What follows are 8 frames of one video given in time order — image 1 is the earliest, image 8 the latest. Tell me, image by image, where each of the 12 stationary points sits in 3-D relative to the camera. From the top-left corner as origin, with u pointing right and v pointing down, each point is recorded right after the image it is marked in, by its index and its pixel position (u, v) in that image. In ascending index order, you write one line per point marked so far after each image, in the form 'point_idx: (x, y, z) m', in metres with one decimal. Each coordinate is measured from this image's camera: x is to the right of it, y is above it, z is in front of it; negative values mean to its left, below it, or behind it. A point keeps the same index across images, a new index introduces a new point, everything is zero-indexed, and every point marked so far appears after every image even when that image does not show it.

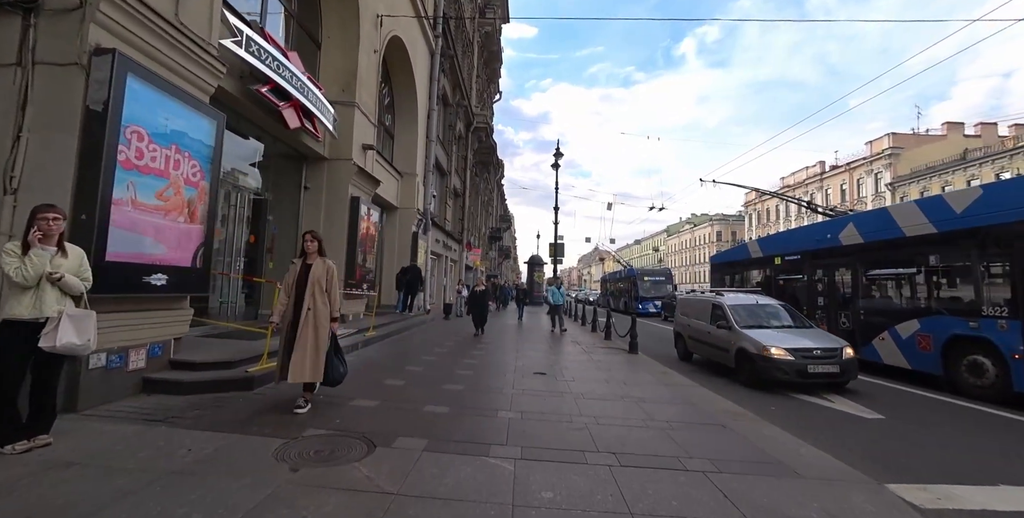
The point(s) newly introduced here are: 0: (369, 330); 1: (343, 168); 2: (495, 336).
0: (-3.4, -1.7, +10.7) m
1: (-4.1, +2.2, +11.2) m
2: (-0.6, -2.3, +13.8) m
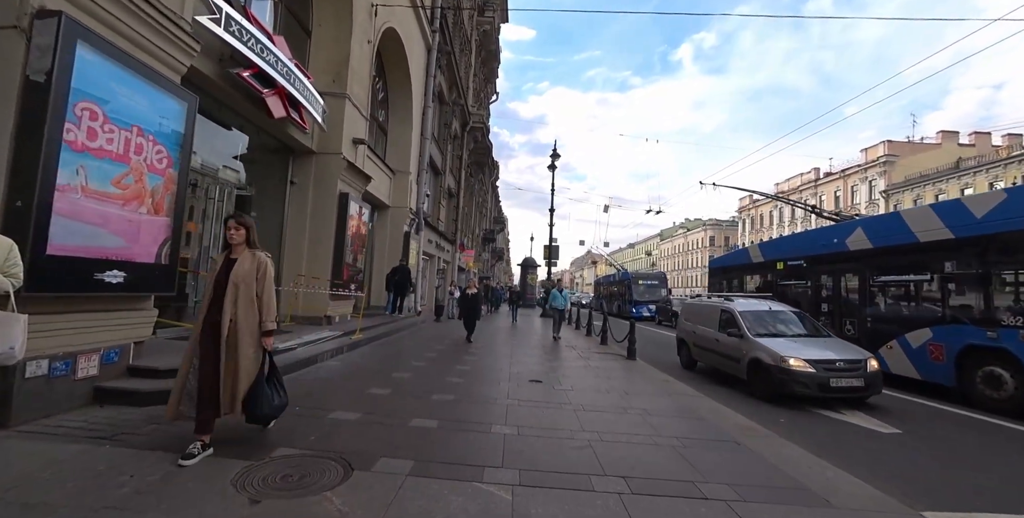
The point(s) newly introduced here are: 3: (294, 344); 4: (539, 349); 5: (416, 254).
0: (-3.5, -1.6, +10.2) m
1: (-4.2, +2.3, +10.7) m
2: (-0.7, -2.4, +13.3) m
3: (-3.7, -1.4, +7.7) m
4: (+0.7, -2.3, +11.9) m
5: (-3.9, +0.2, +18.8) m
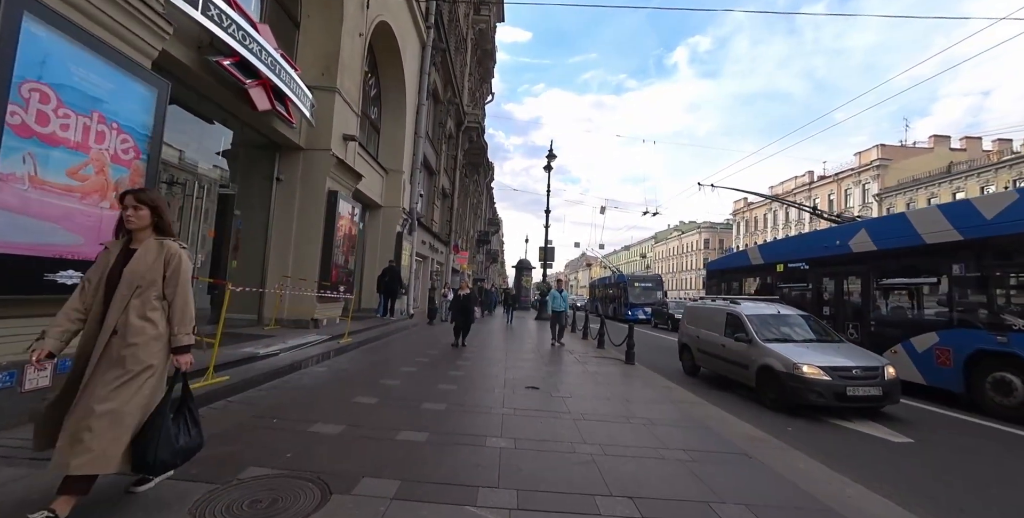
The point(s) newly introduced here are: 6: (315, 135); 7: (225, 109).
0: (-3.6, -1.7, +9.8) m
1: (-4.3, +2.2, +10.3) m
2: (-0.9, -2.4, +13.0) m
3: (-3.8, -1.4, +7.3) m
4: (+0.6, -2.4, +11.5) m
5: (-4.1, +0.1, +18.5) m
6: (-4.4, +2.8, +10.4) m
7: (-5.1, +2.7, +8.2) m
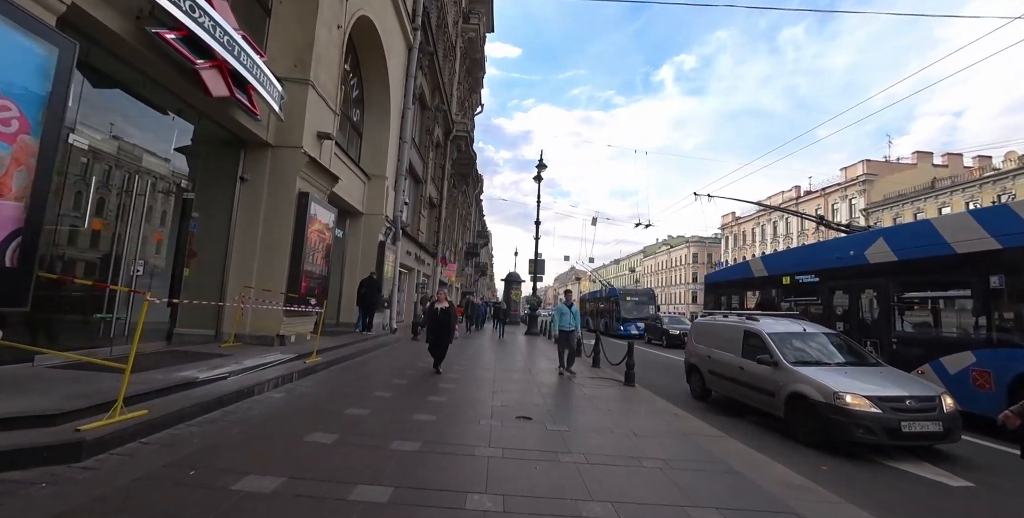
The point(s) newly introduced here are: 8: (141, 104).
0: (-3.8, -1.8, +8.8) m
1: (-4.5, +2.1, +9.3) m
2: (-1.2, -2.7, +11.9) m
3: (-3.9, -1.5, +6.3) m
4: (+0.3, -2.6, +10.5) m
5: (-4.5, -0.3, +17.4) m
6: (-4.6, +2.6, +9.4) m
7: (-5.3, +2.5, +7.2) m
8: (-5.8, +2.4, +7.2) m
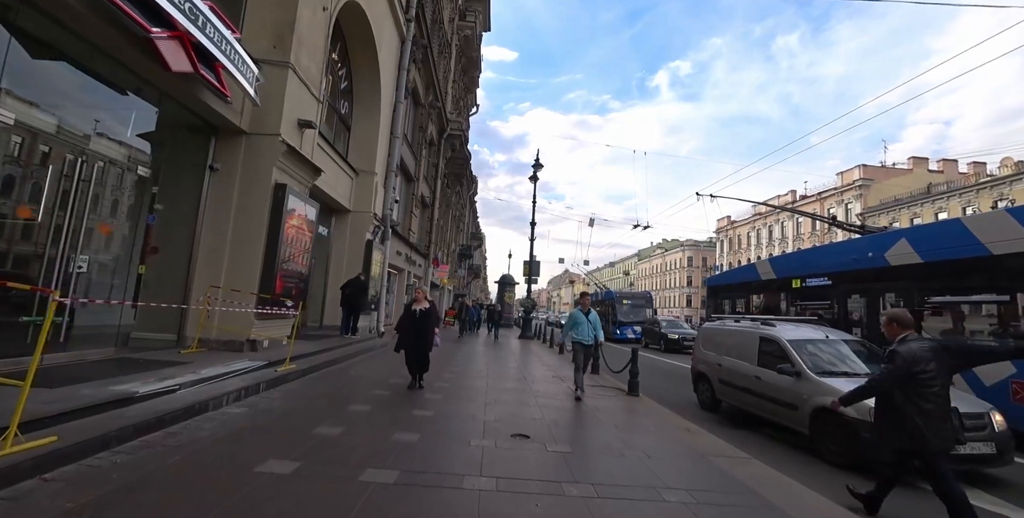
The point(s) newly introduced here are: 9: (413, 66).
0: (-3.9, -1.8, +8.0) m
1: (-4.6, +2.1, +8.5) m
2: (-1.3, -2.7, +11.2) m
3: (-4.0, -1.4, +5.5) m
4: (+0.2, -2.6, +9.8) m
5: (-4.7, -0.3, +16.6) m
6: (-4.7, +2.6, +8.6) m
7: (-5.3, +2.6, +6.4) m
8: (-5.9, +2.5, +6.4) m
9: (-4.3, +8.2, +19.6) m
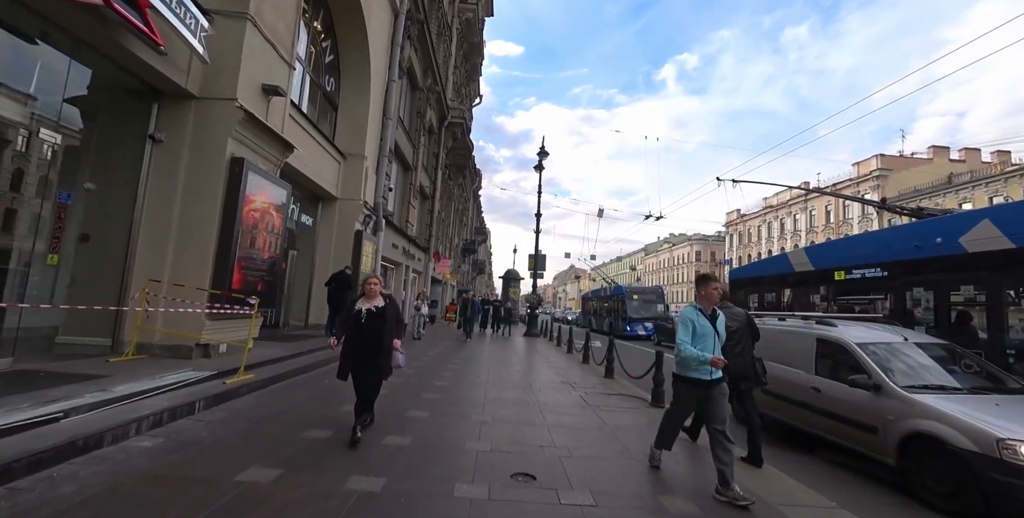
0: (-3.9, -1.6, +6.6) m
1: (-4.6, +2.3, +7.2) m
2: (-1.2, -2.5, +9.8) m
3: (-4.0, -1.3, +4.1) m
4: (+0.3, -2.4, +8.4) m
5: (-4.6, 0.0, +15.3) m
6: (-4.7, +2.8, +7.2) m
7: (-5.3, +2.8, +5.0) m
8: (-5.9, +2.6, +5.0) m
9: (-4.2, +8.5, +18.2) m
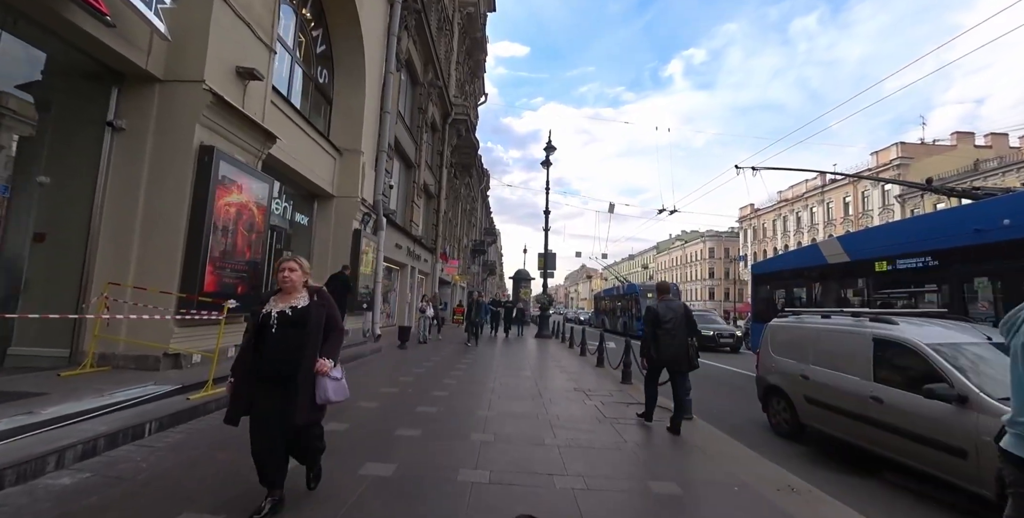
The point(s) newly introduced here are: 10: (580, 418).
0: (-3.8, -1.6, +5.9) m
1: (-4.6, +2.3, +6.5) m
2: (-1.1, -2.4, +9.0) m
3: (-4.0, -1.3, +3.4) m
4: (+0.4, -2.3, +7.5) m
5: (-4.4, -0.1, +14.5) m
6: (-4.7, +2.8, +6.5) m
7: (-5.4, +2.7, +4.3) m
8: (-5.9, +2.6, +4.3) m
9: (-4.0, +8.5, +17.5) m
10: (+1.0, -2.3, +6.5) m
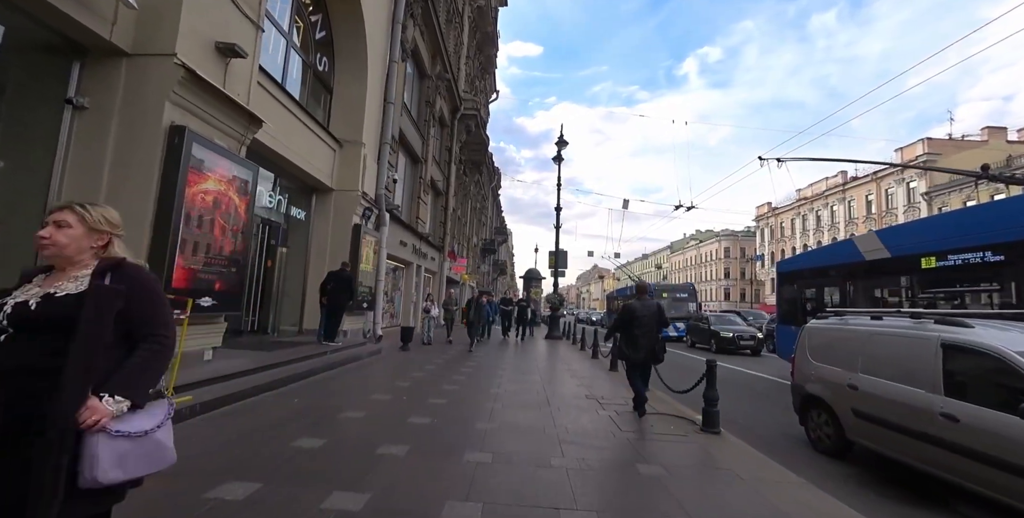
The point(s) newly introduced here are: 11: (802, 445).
0: (-3.8, -1.5, +5.2) m
1: (-4.5, +2.4, +5.8) m
2: (-1.0, -2.3, +8.3) m
3: (-4.0, -1.2, +2.7) m
4: (+0.4, -2.2, +6.8) m
5: (-4.1, 0.0, +13.9) m
6: (-4.6, +2.9, +5.9) m
7: (-5.4, +2.8, +3.7) m
8: (-5.9, +2.7, +3.8) m
9: (-3.7, +8.6, +16.9) m
10: (+1.0, -2.2, +5.7) m
11: (+3.9, -2.5, +6.3) m
